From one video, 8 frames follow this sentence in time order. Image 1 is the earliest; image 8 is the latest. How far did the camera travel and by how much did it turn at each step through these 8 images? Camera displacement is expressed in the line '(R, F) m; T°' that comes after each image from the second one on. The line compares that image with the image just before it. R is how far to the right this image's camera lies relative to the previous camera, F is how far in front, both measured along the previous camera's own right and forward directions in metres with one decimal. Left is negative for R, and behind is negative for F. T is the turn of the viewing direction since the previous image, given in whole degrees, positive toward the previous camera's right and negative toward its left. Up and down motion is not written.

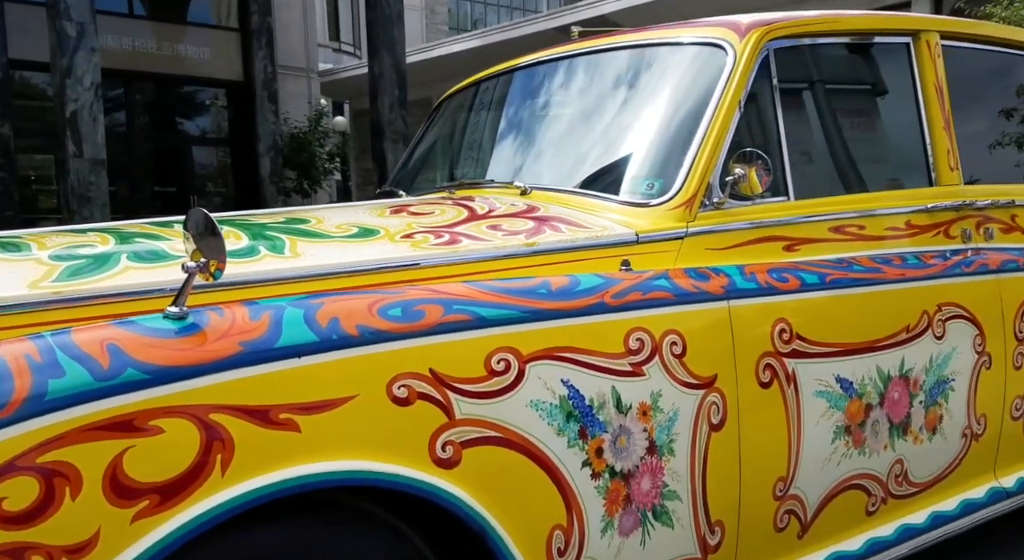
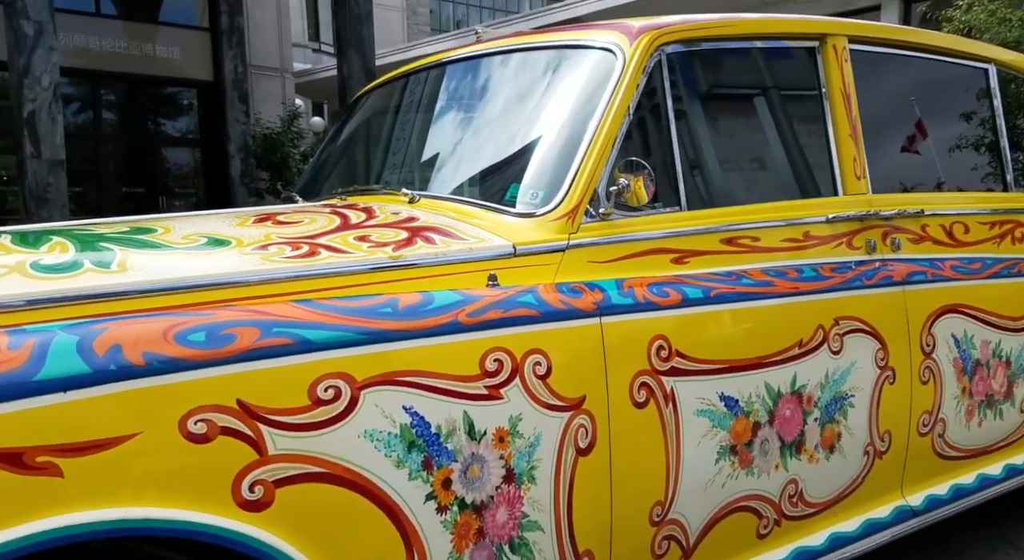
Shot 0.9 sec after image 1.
(+0.3, +0.1) m; +2°
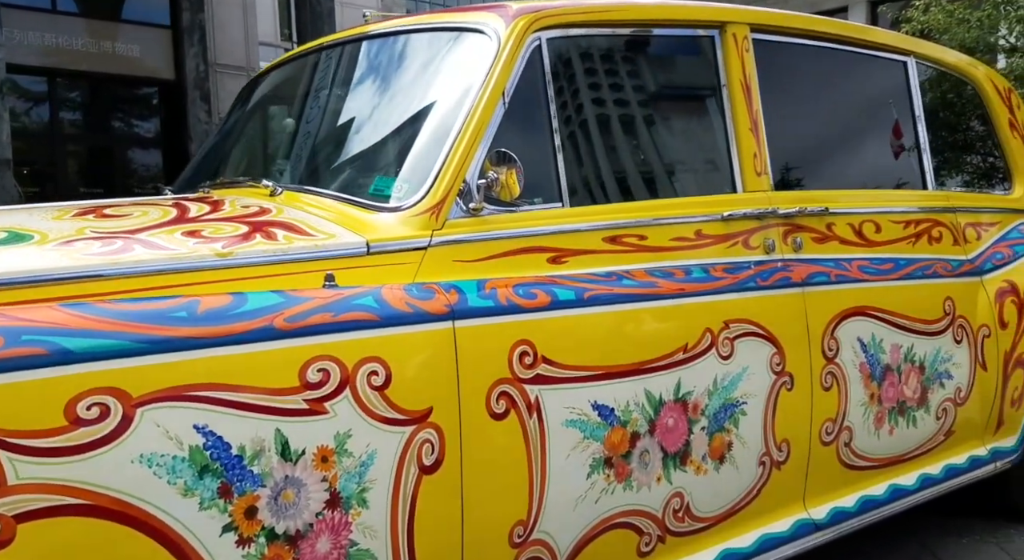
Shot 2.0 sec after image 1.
(+0.3, +0.2) m; +2°
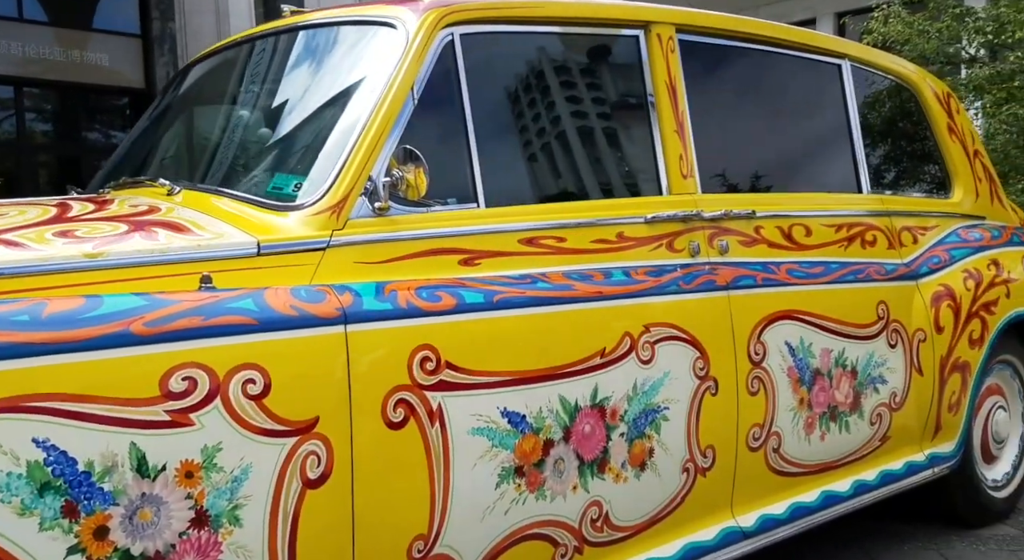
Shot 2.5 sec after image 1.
(+0.2, +0.1) m; +2°
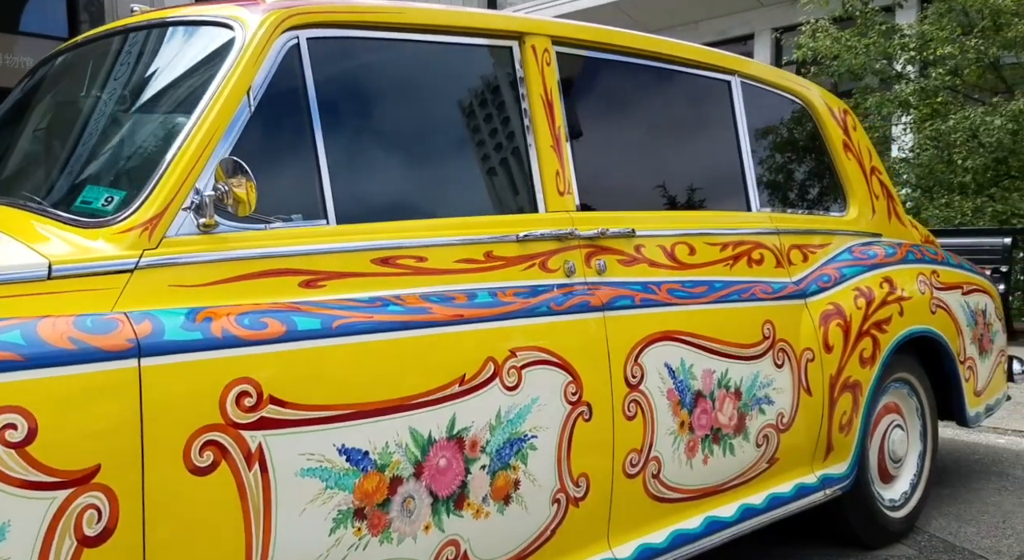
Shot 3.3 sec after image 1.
(+0.2, +0.1) m; +4°
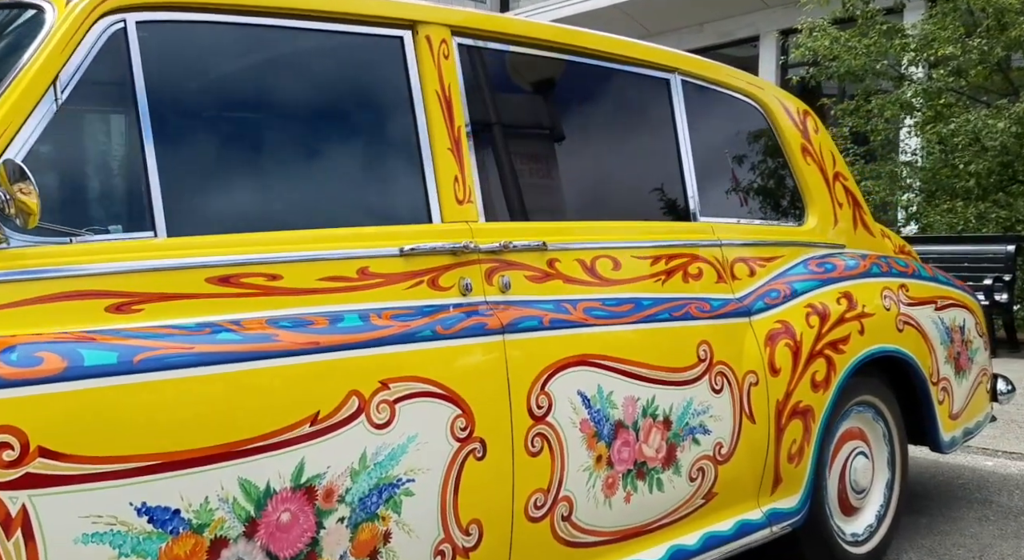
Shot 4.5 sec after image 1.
(+0.3, +0.3) m; 0°
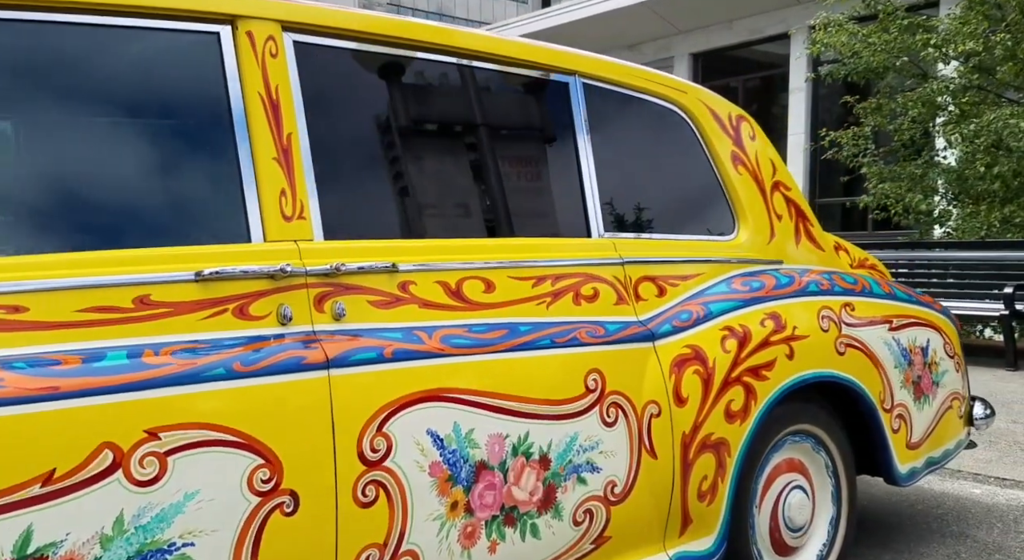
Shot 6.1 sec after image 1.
(+0.5, +0.3) m; -2°
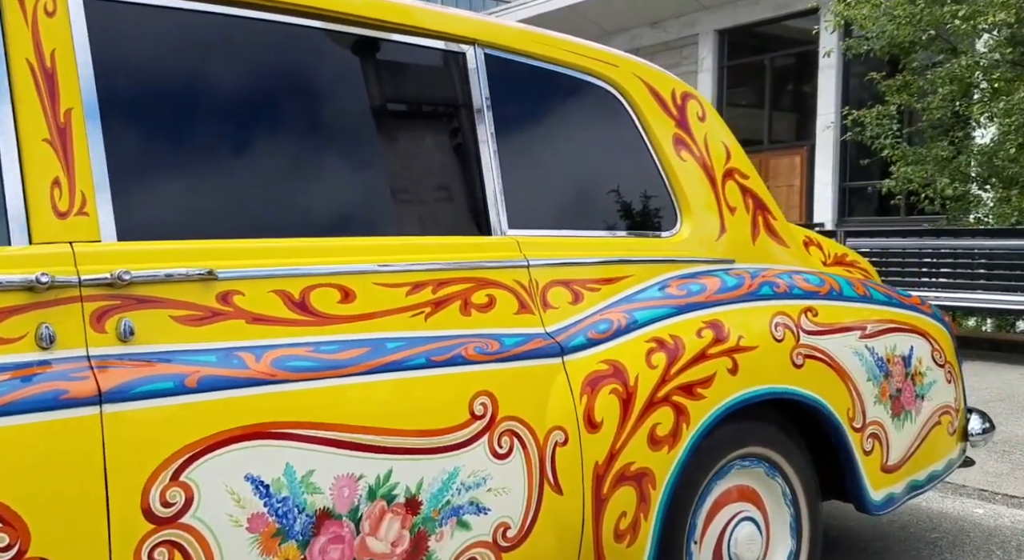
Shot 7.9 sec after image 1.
(+0.4, +0.4) m; -2°
